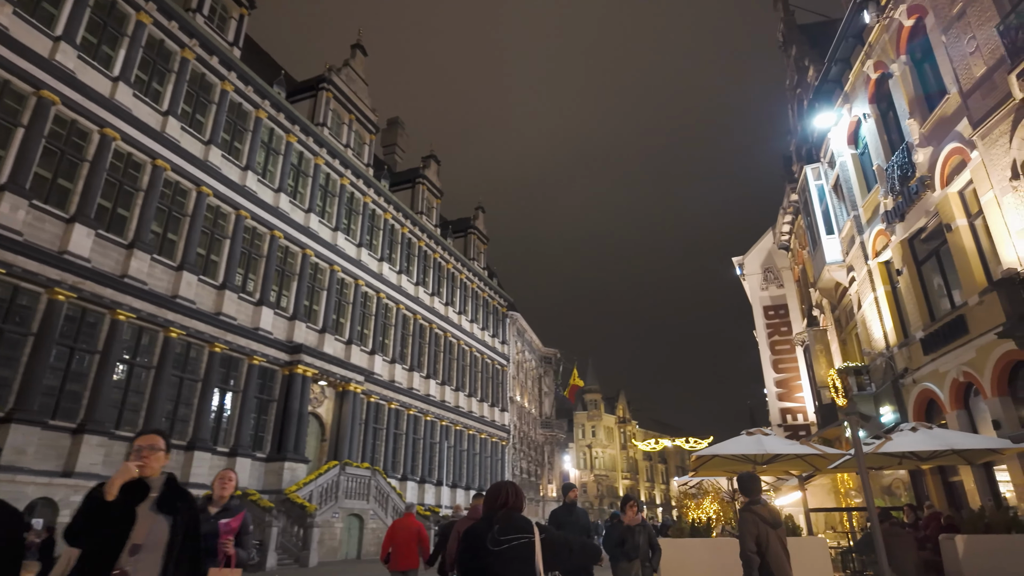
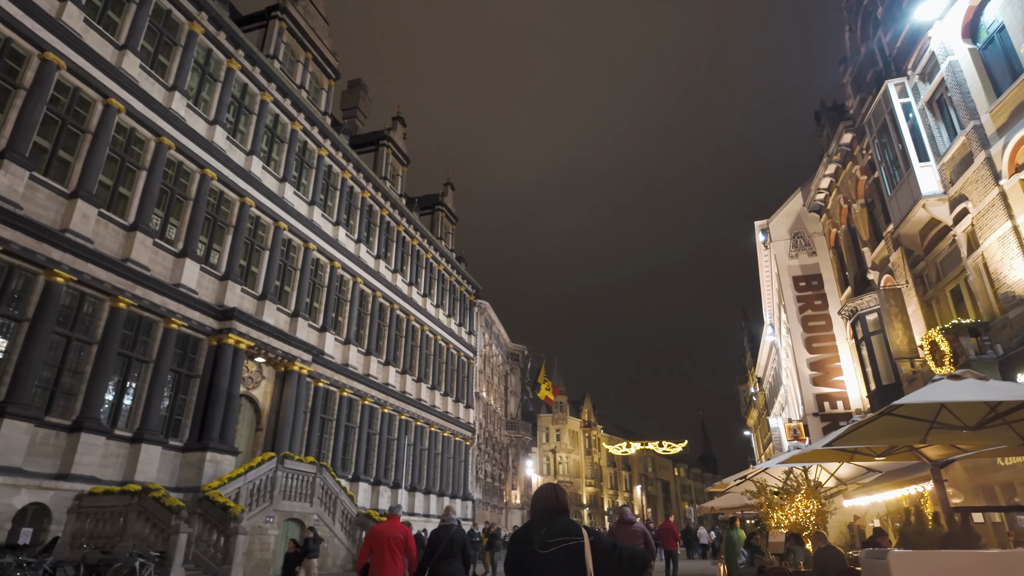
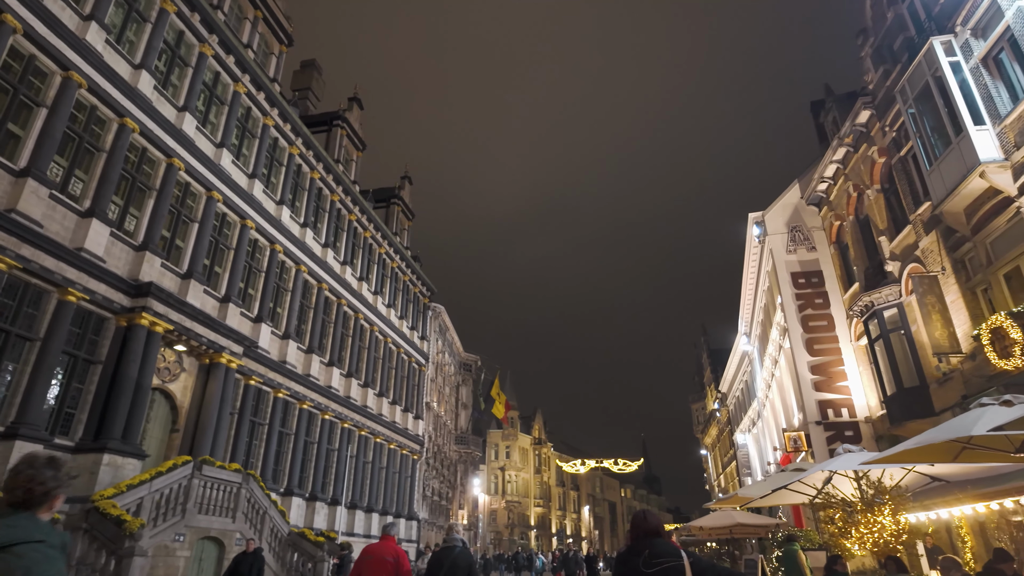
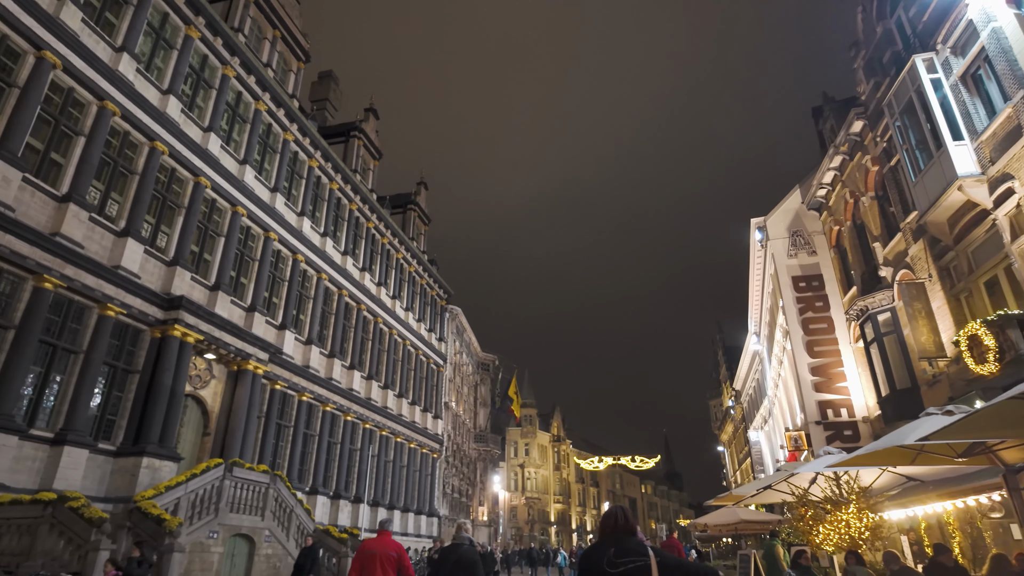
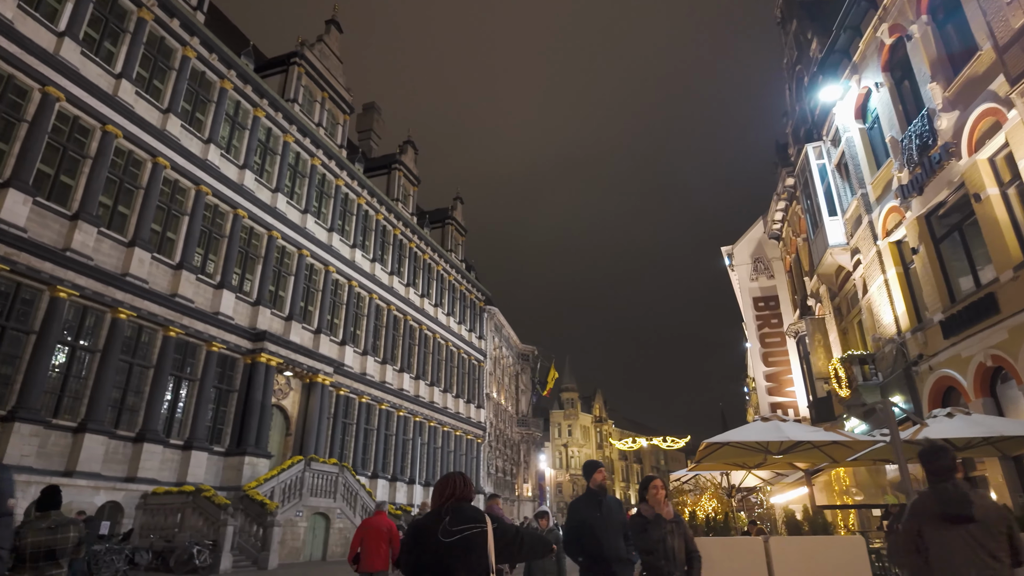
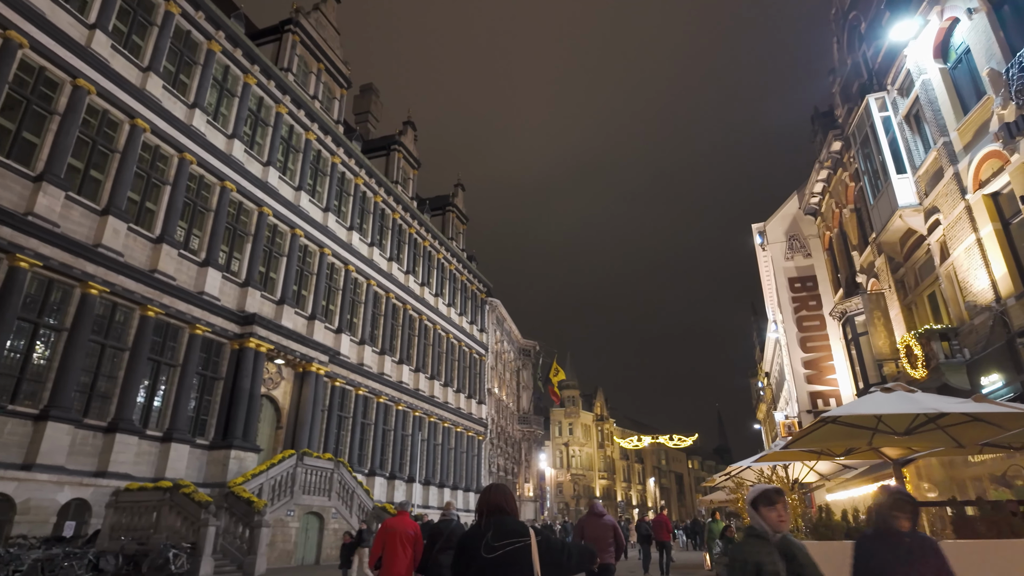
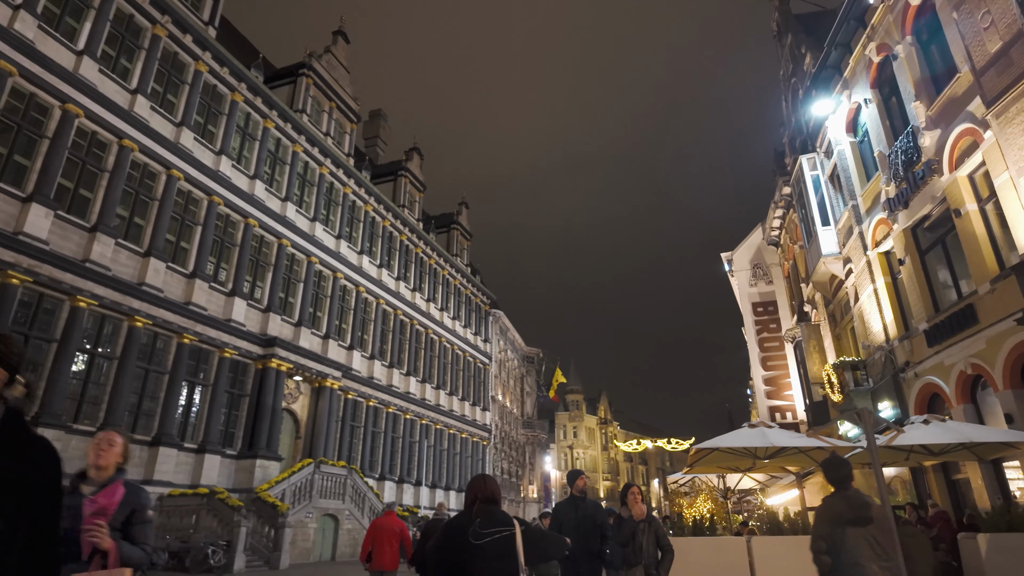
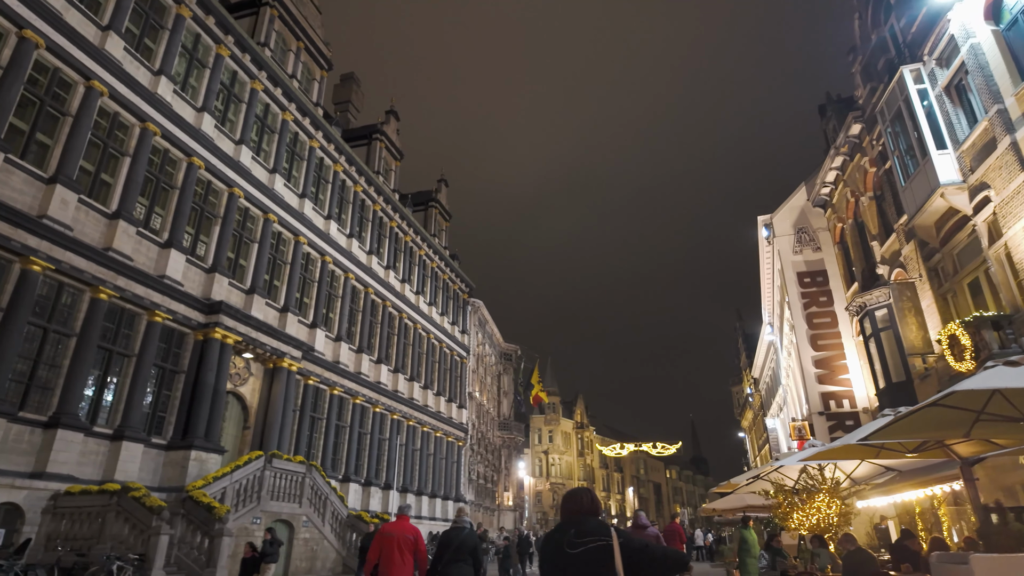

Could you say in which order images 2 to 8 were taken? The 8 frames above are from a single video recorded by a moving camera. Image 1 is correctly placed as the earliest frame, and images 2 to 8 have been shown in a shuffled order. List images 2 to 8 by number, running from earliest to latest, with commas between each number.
7, 5, 6, 2, 8, 4, 3
